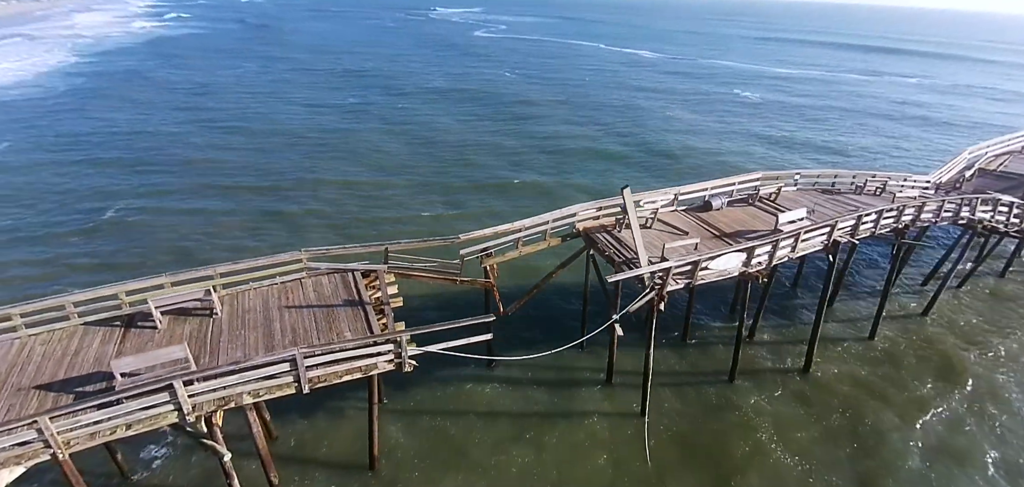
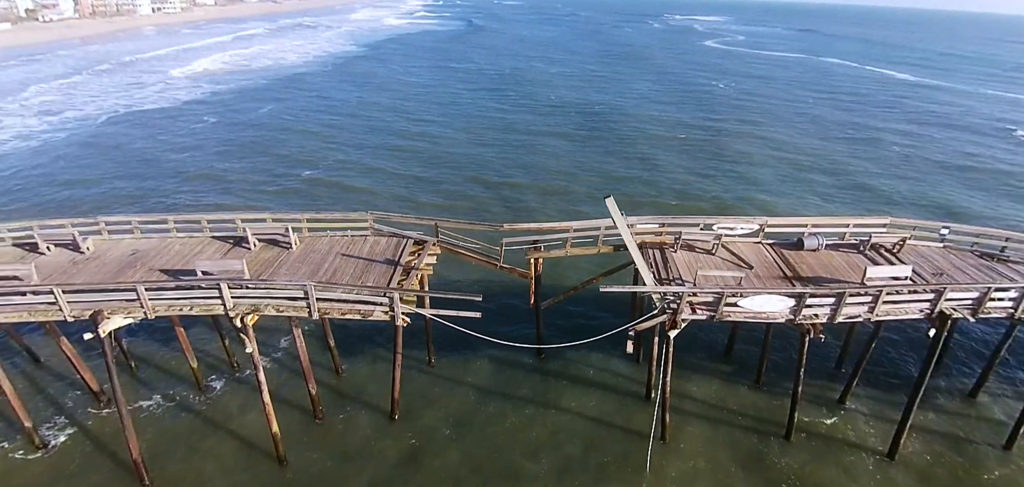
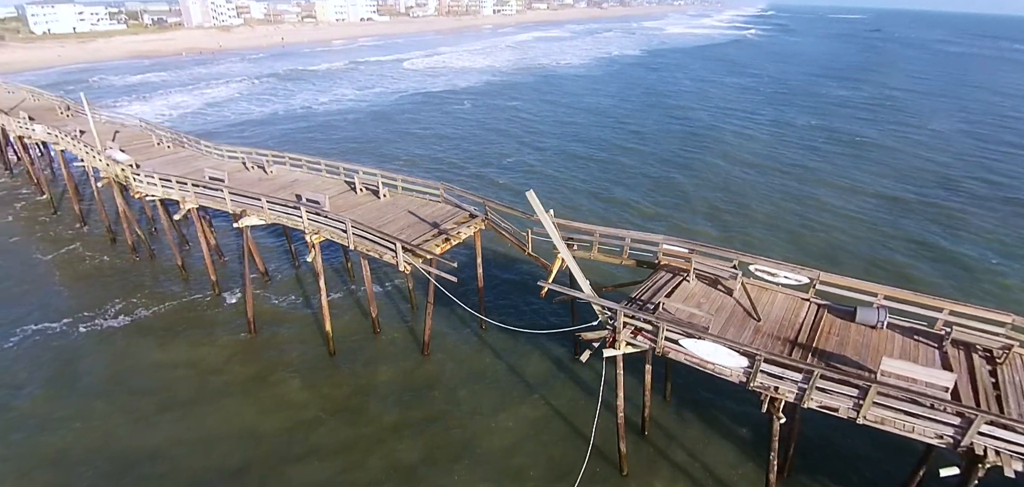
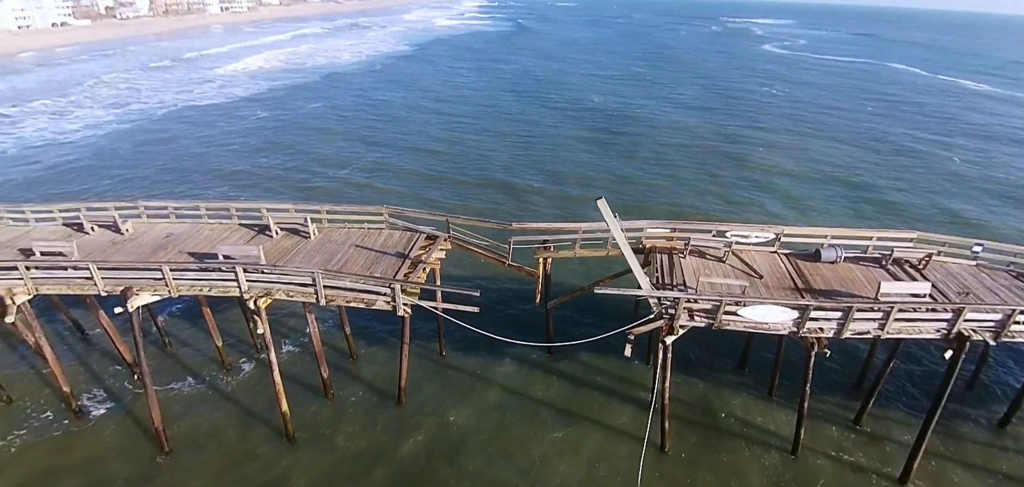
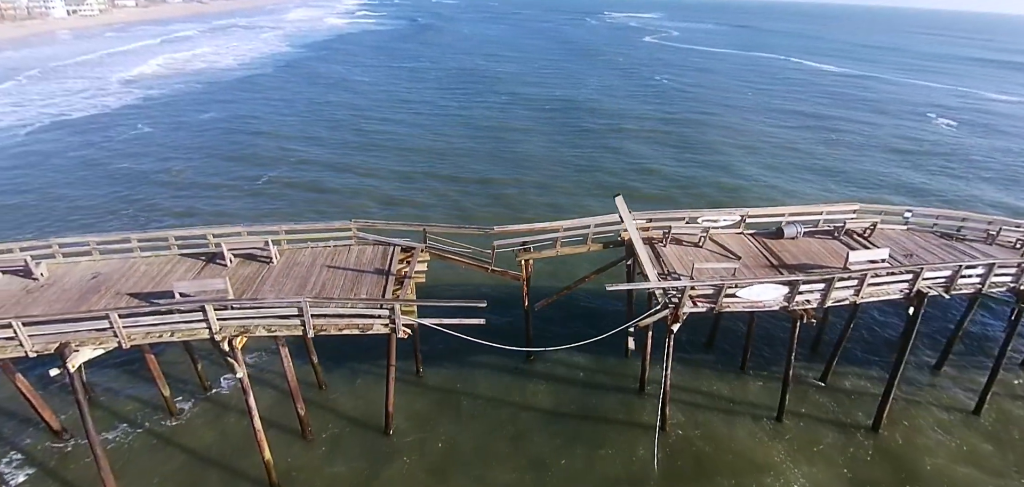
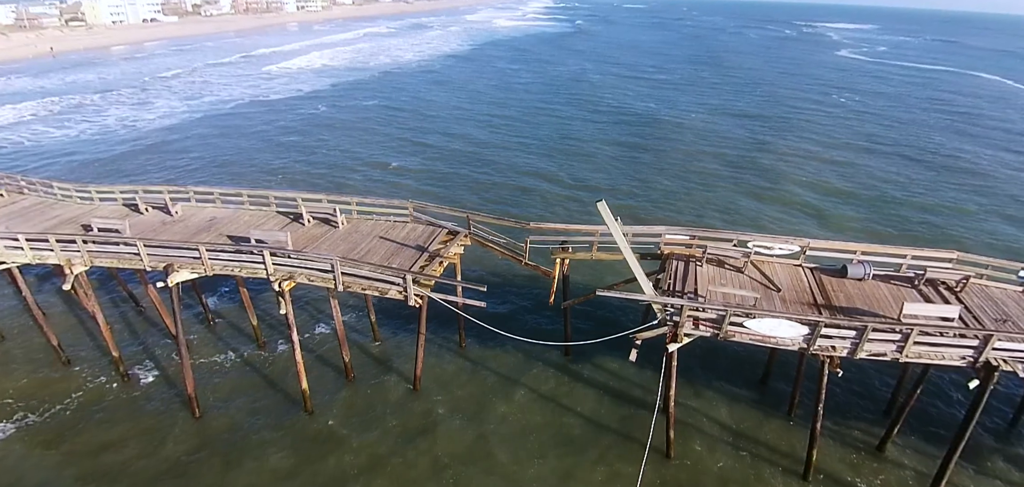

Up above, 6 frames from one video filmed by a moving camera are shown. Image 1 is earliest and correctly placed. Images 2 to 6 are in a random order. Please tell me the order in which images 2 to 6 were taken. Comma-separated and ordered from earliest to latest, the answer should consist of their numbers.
5, 2, 4, 6, 3
